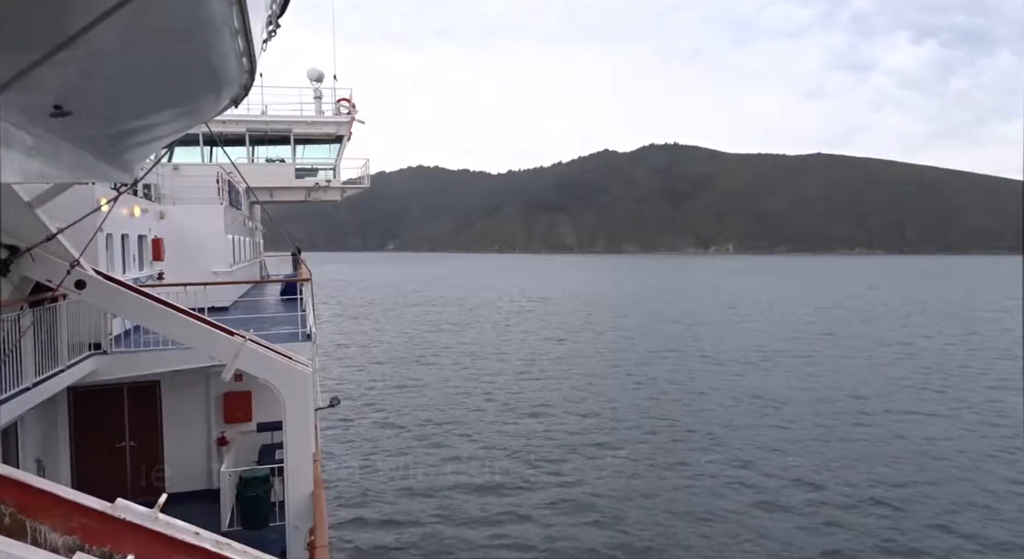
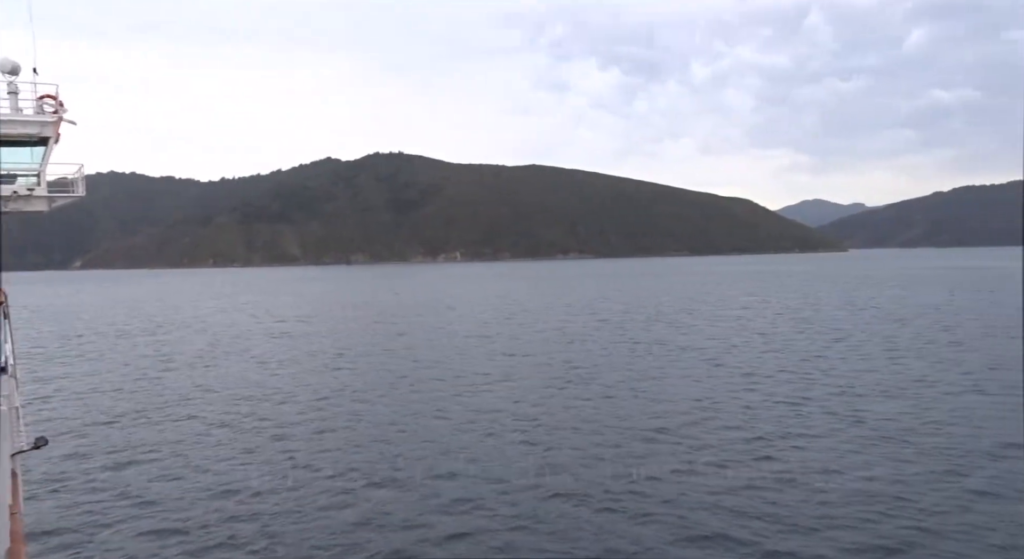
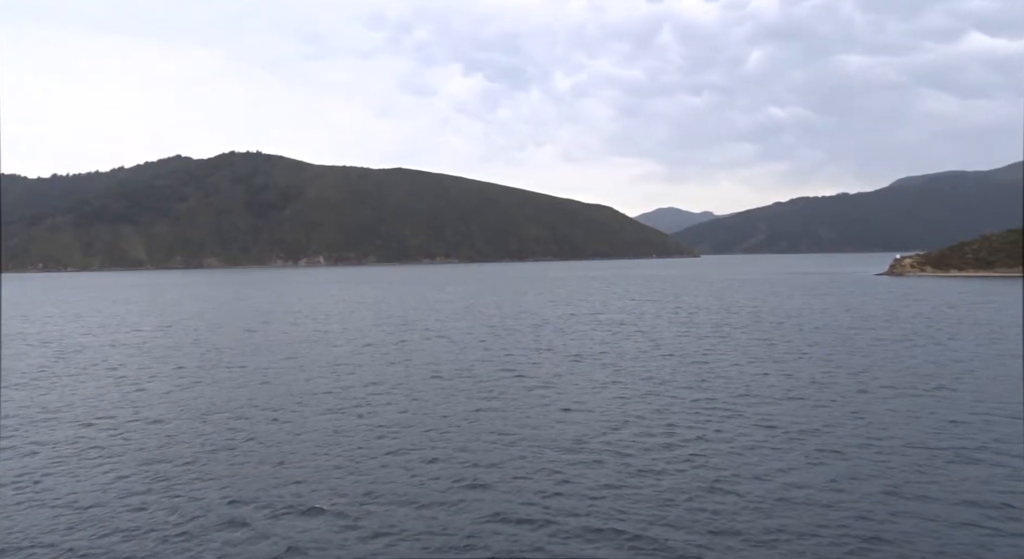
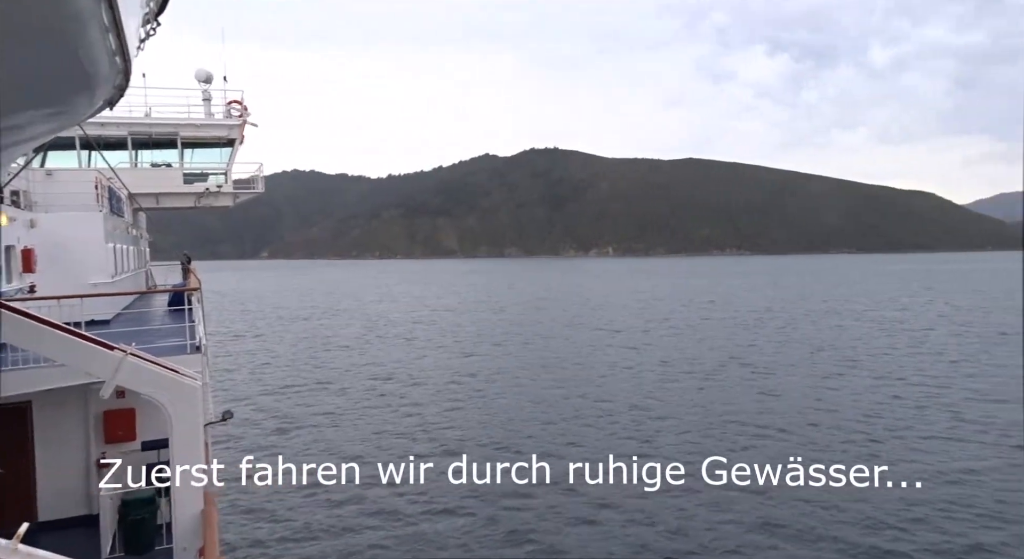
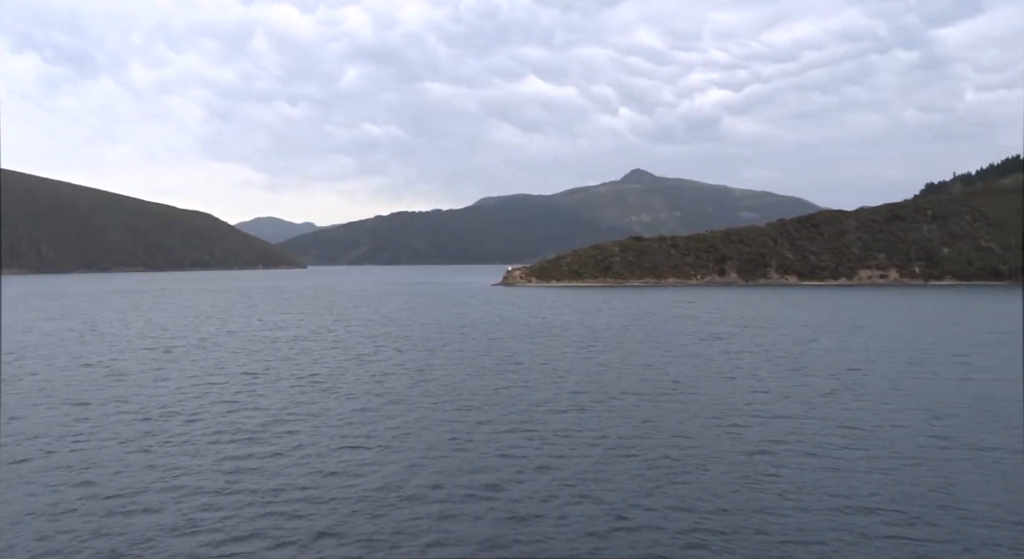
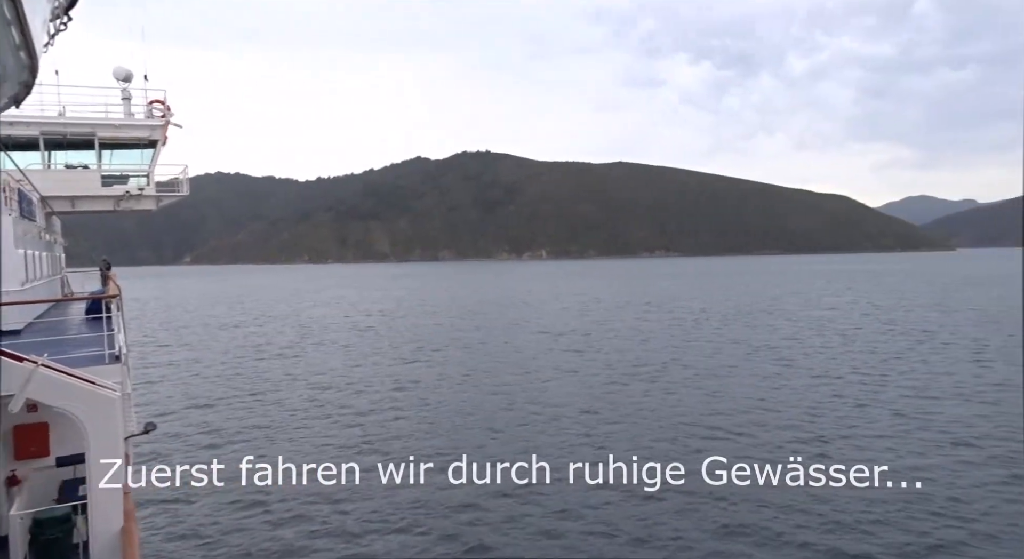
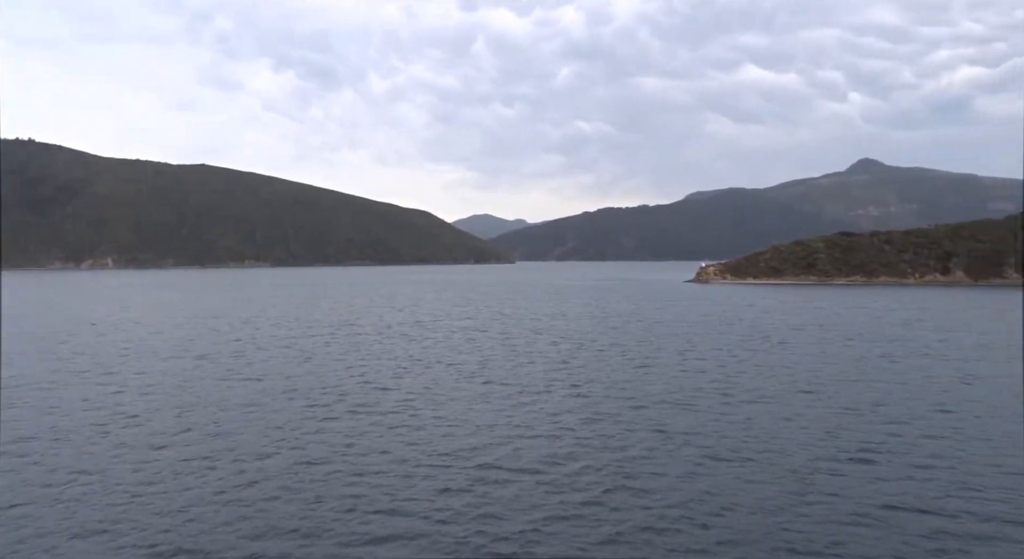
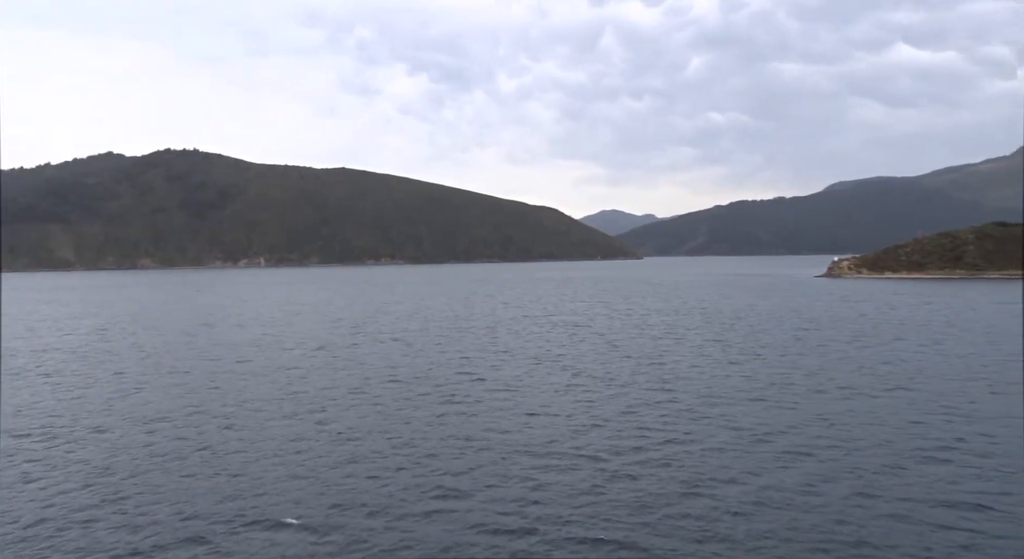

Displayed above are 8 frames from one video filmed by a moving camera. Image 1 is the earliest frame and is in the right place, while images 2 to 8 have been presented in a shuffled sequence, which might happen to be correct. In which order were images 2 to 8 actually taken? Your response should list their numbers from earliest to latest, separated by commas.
4, 6, 2, 3, 8, 7, 5
